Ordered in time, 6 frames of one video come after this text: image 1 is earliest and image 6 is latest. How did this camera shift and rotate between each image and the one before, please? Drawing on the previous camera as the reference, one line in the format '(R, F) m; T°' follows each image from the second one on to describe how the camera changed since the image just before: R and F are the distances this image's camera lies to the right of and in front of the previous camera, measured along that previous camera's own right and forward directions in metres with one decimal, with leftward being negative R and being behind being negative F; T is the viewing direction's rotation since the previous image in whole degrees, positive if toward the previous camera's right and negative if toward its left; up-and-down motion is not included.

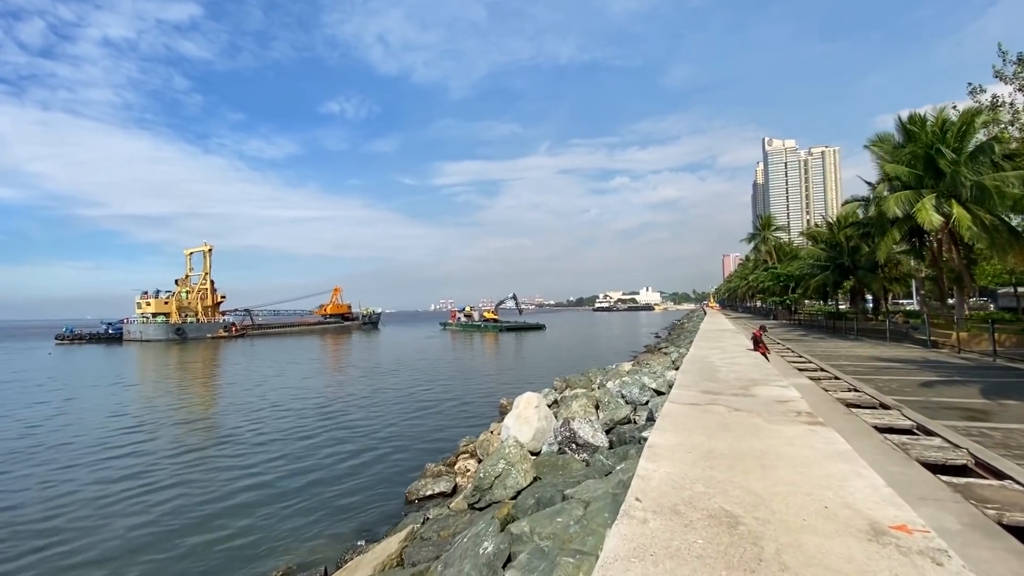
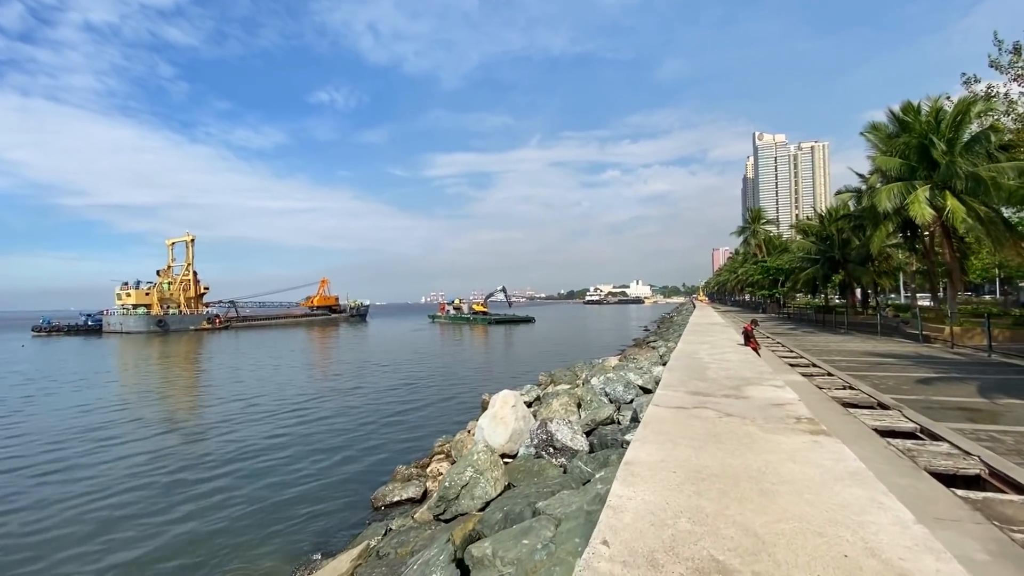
(+0.2, +0.6) m; +1°
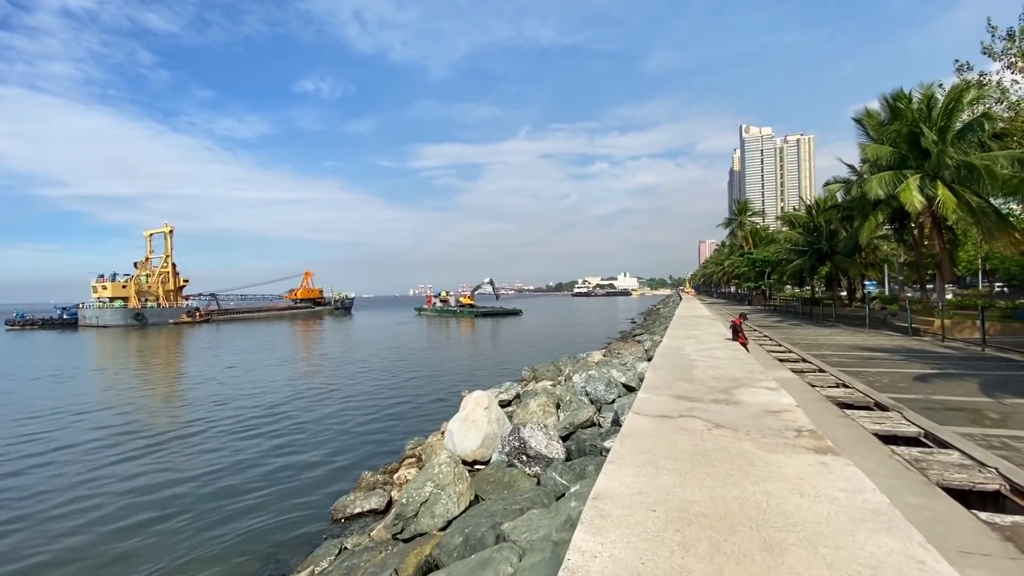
(+0.2, +0.6) m; +1°
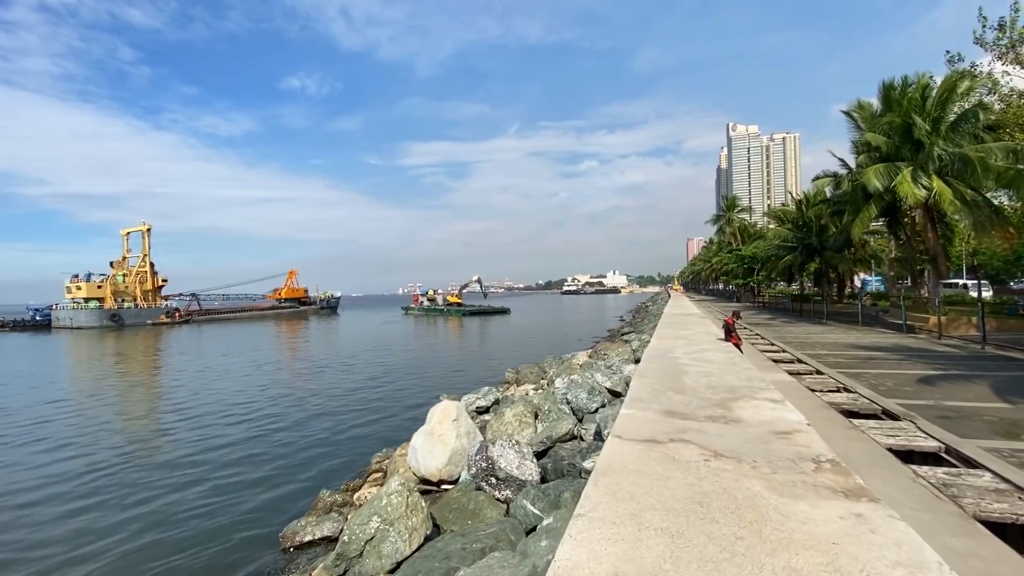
(+0.3, +0.8) m; +1°
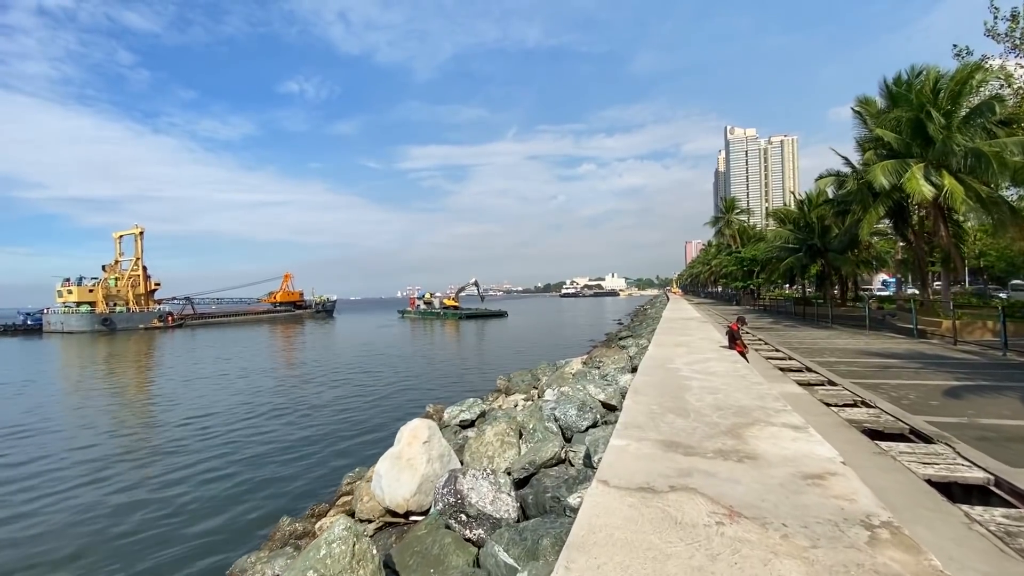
(+0.2, +0.8) m; 0°
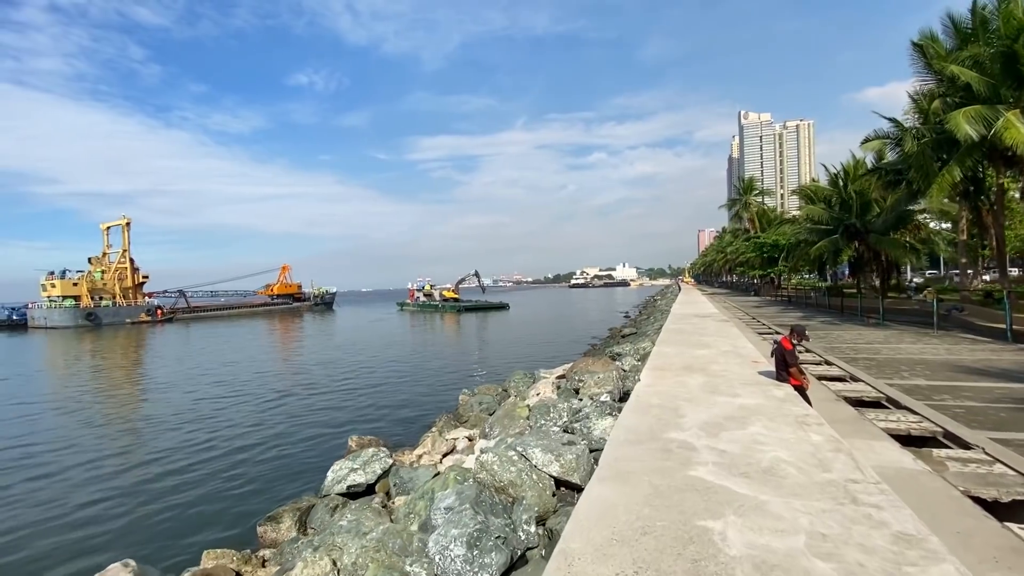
(+1.2, +3.5) m; -1°
